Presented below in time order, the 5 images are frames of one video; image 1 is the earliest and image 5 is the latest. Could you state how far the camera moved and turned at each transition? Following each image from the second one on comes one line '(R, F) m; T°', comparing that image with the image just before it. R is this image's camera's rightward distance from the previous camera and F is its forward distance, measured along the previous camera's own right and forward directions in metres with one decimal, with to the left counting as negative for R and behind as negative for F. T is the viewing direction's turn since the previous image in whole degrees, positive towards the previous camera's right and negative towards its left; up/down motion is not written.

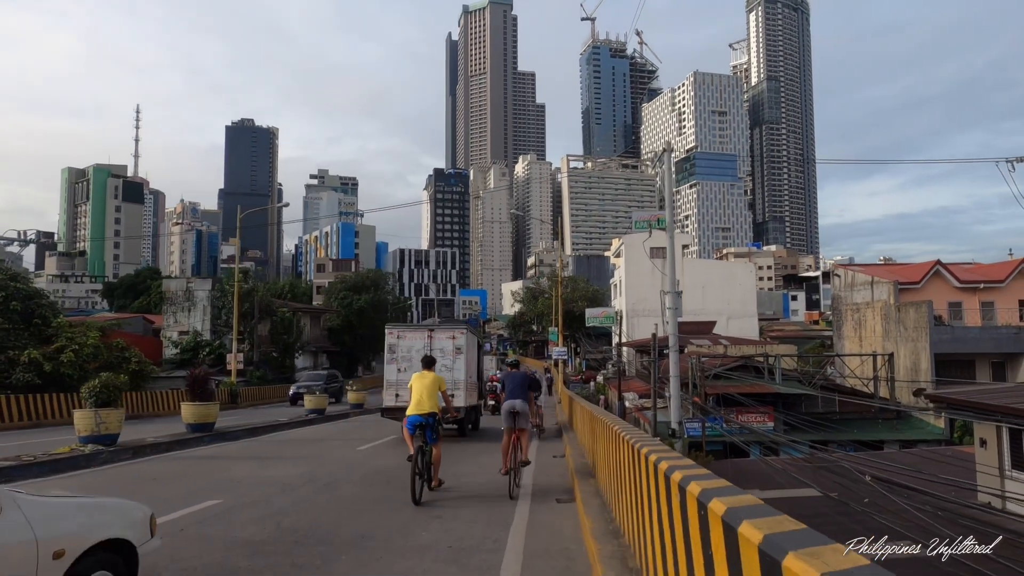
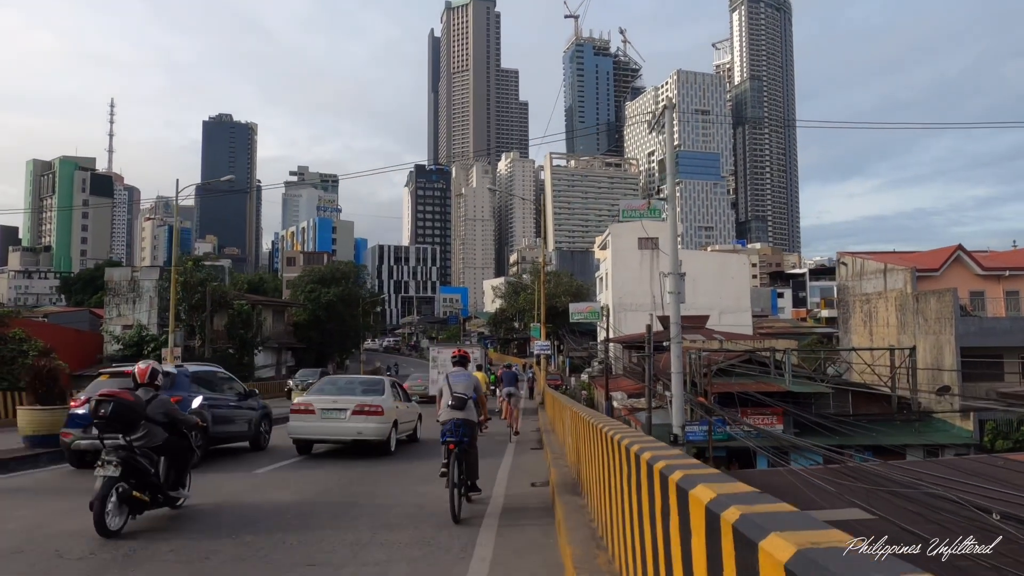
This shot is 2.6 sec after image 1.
(+0.2, +2.8) m; +1°
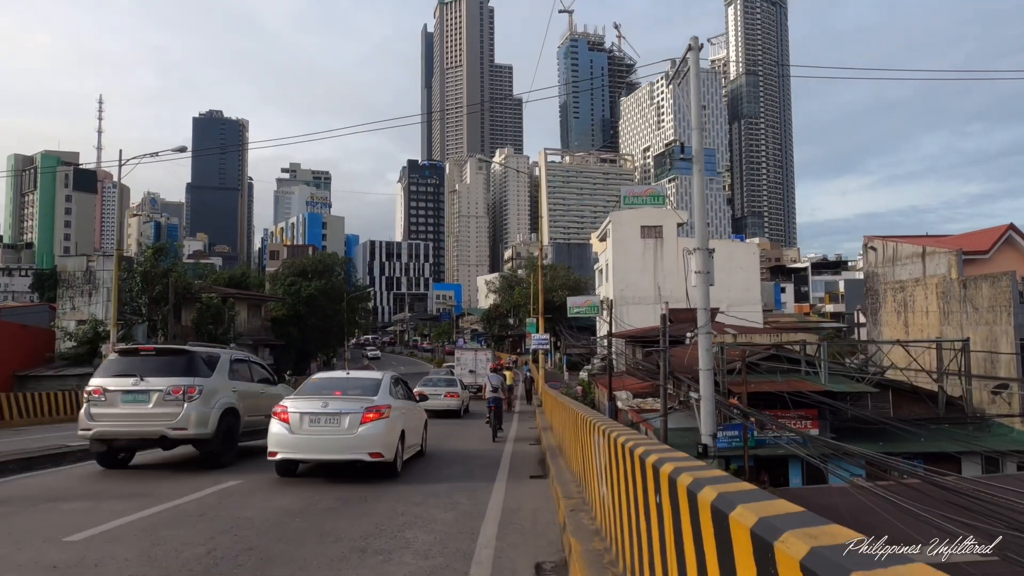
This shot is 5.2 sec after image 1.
(0.0, +2.8) m; 0°
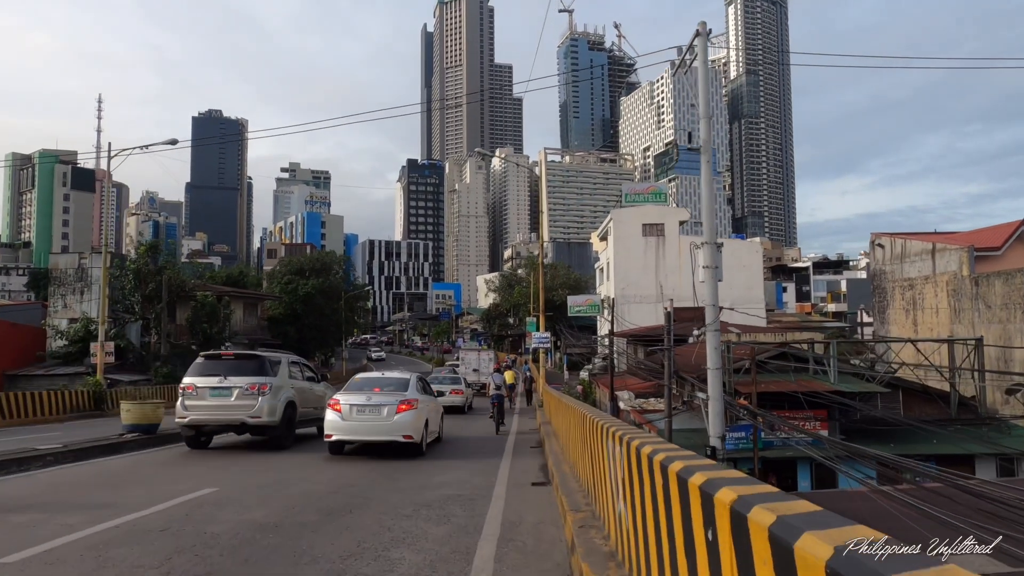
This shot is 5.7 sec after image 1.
(0.0, +0.5) m; 0°
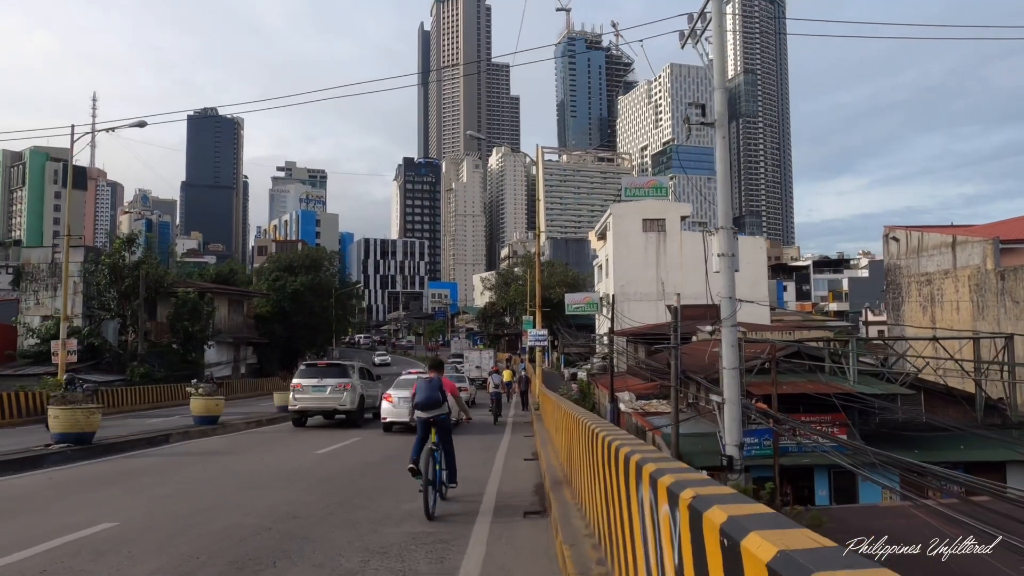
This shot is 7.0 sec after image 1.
(+0.1, +1.3) m; 0°
